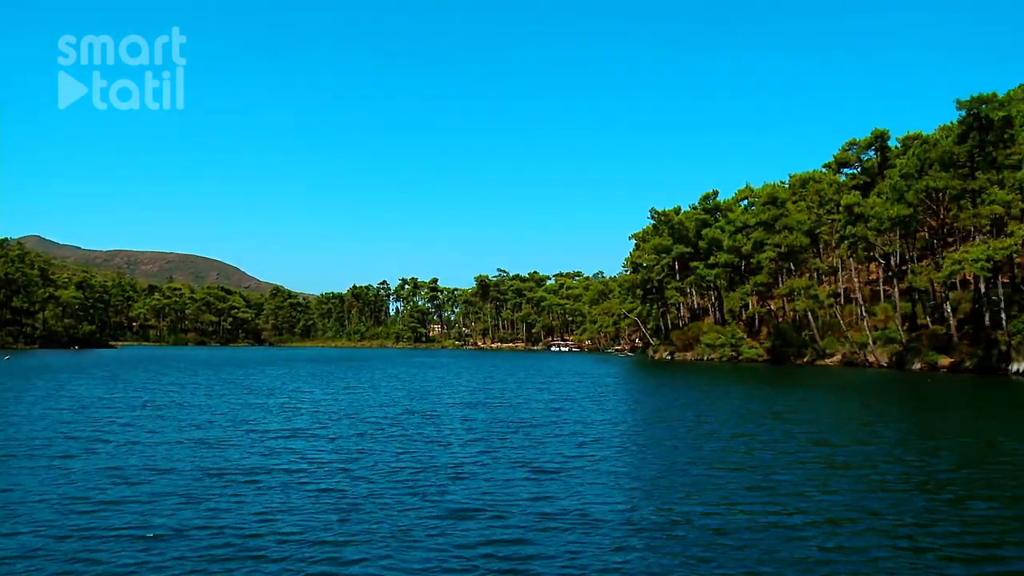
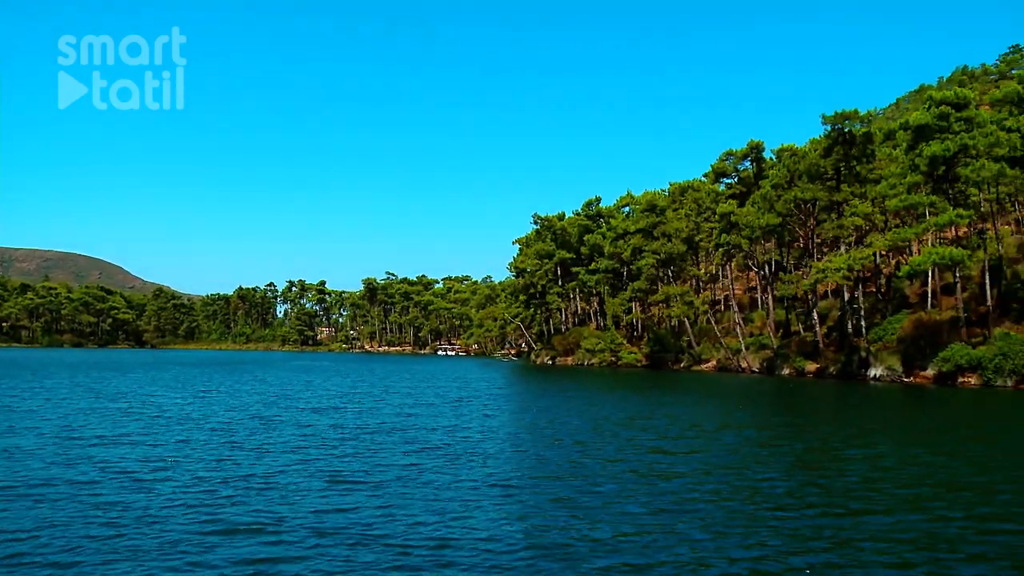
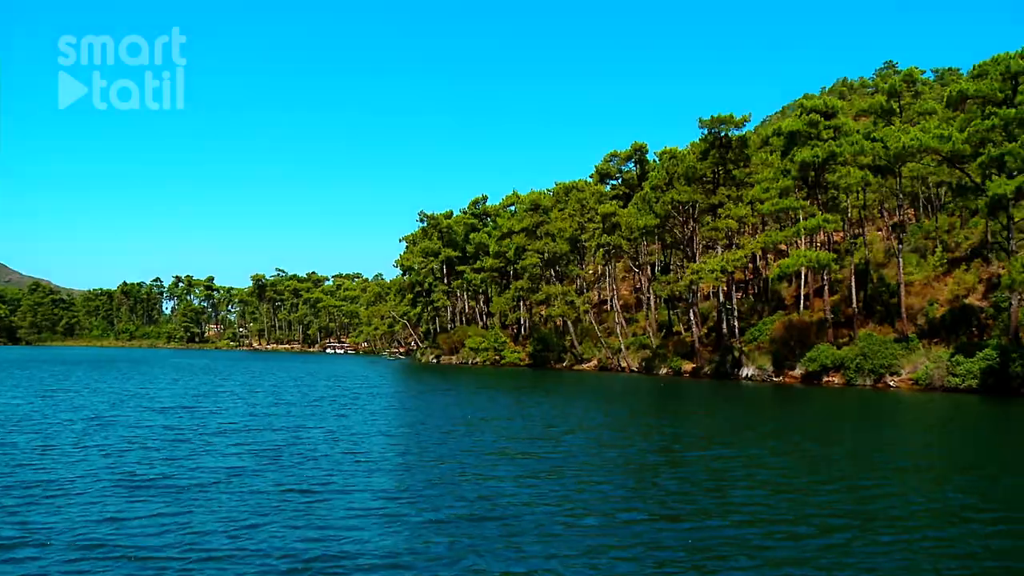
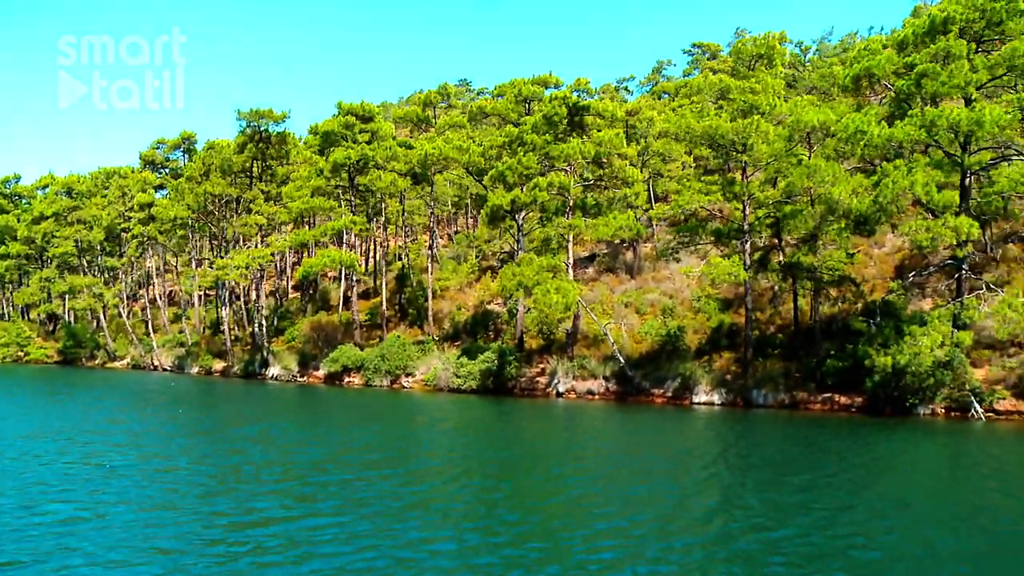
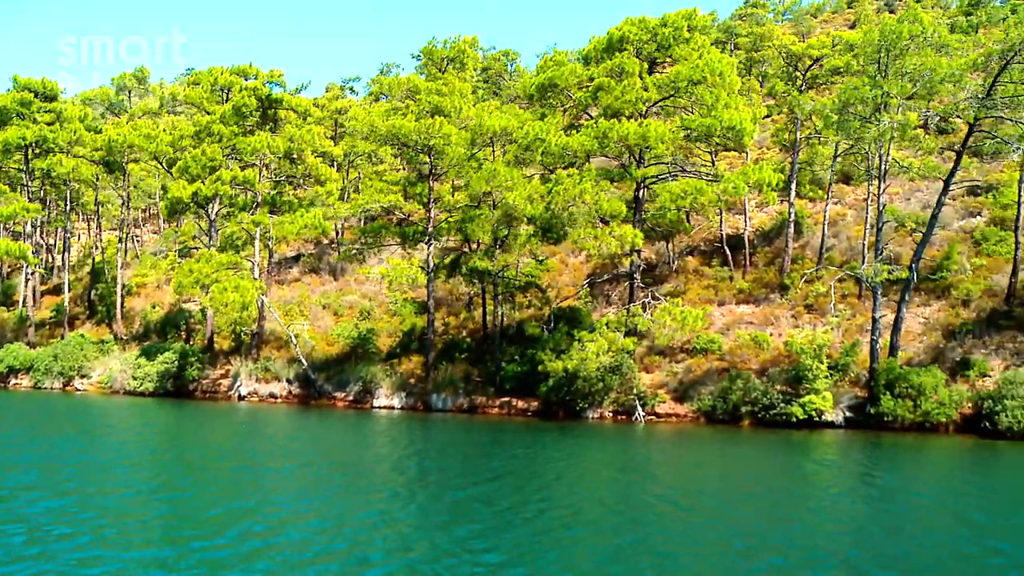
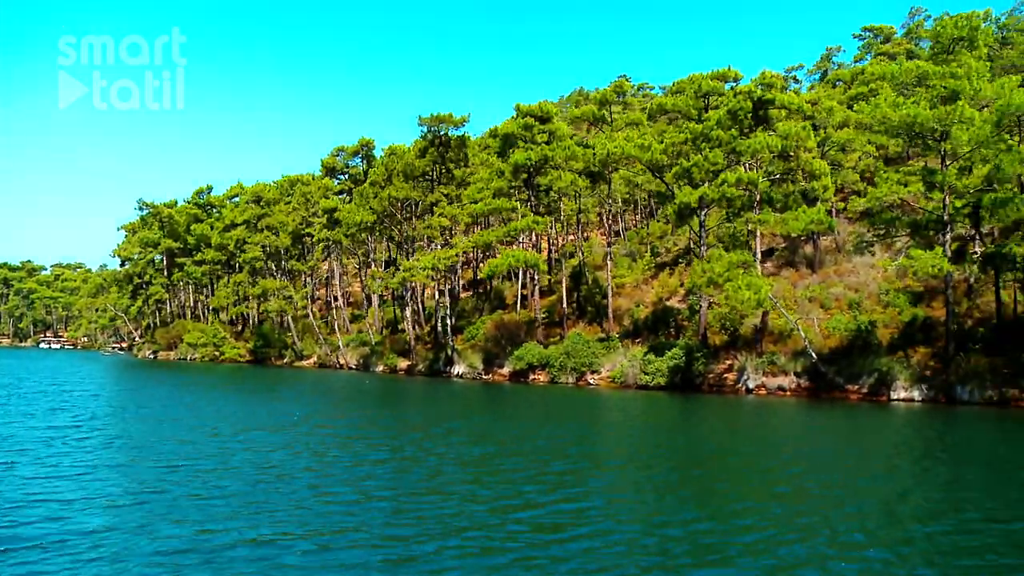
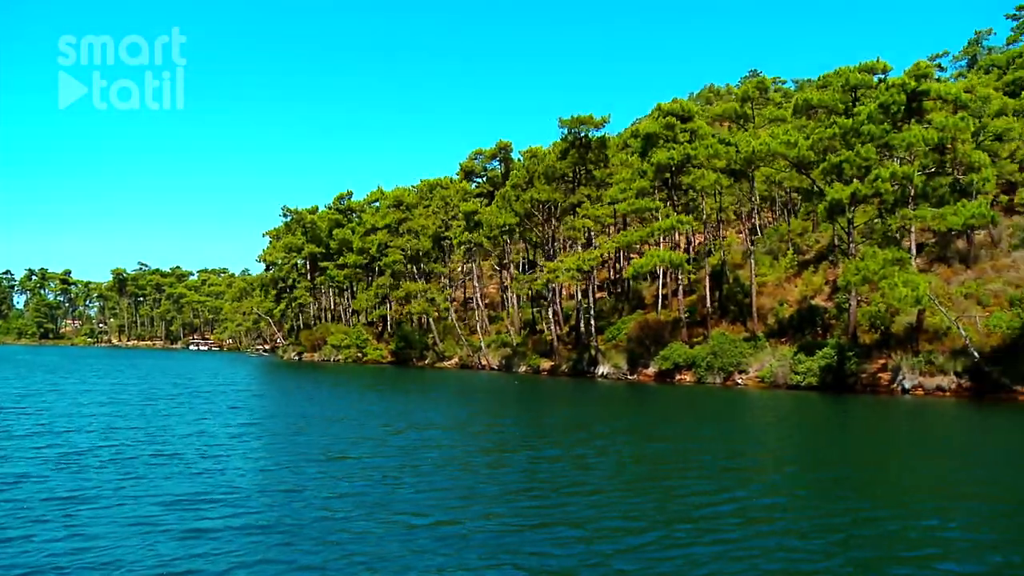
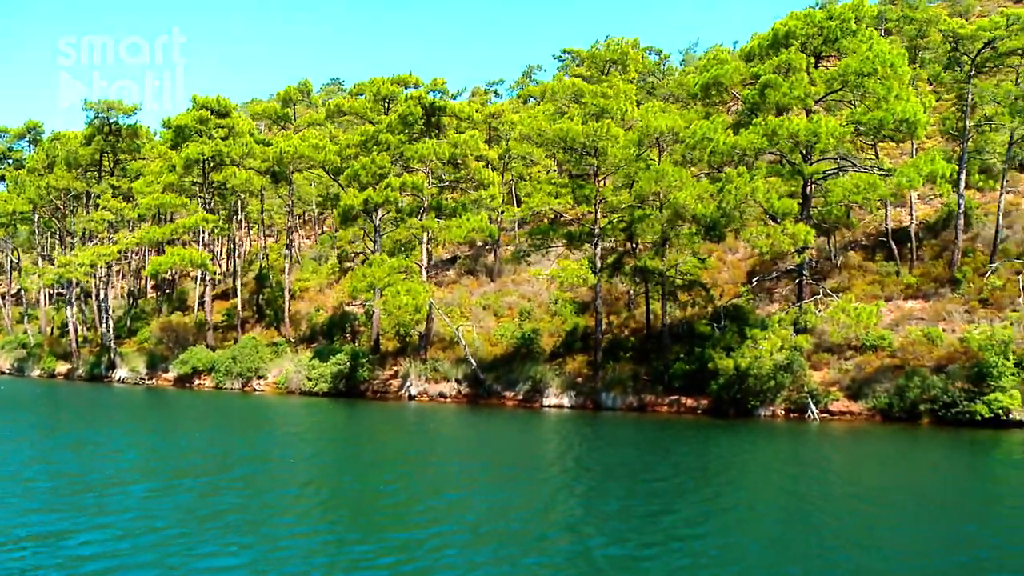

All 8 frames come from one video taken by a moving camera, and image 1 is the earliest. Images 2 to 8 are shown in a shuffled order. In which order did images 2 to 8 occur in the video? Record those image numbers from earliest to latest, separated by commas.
2, 3, 7, 6, 4, 8, 5
